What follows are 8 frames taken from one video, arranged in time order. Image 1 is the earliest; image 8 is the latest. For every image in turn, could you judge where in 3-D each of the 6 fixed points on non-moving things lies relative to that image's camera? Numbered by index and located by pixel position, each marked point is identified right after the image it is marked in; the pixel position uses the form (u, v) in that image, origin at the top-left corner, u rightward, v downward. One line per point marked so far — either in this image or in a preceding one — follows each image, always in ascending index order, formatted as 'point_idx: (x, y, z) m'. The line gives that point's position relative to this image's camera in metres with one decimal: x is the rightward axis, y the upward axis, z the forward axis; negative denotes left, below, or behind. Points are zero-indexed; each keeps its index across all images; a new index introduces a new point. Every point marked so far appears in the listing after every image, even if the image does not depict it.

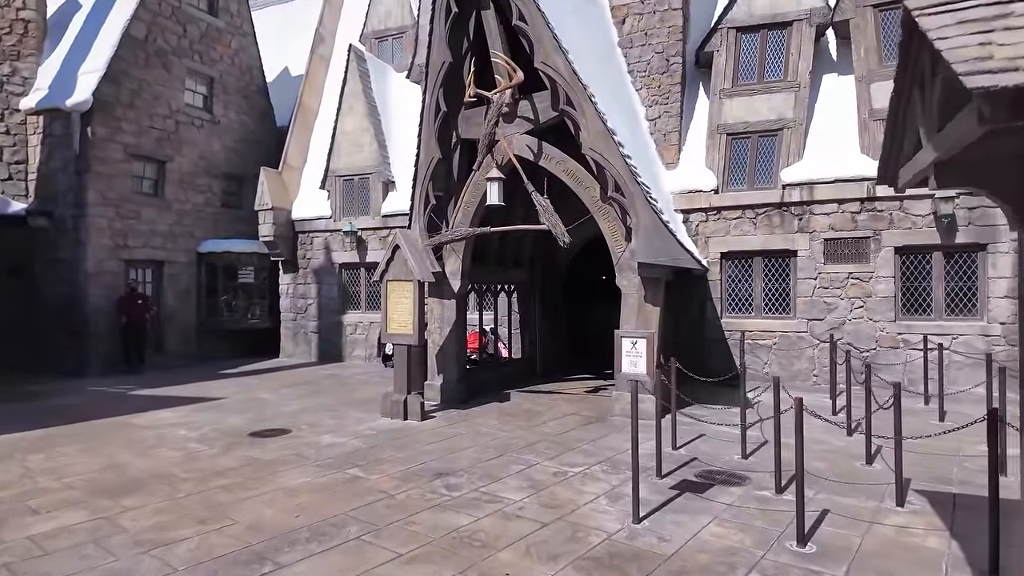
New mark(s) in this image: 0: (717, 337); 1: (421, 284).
0: (+4.4, -1.0, +12.7) m
1: (-1.5, +0.1, +9.6) m
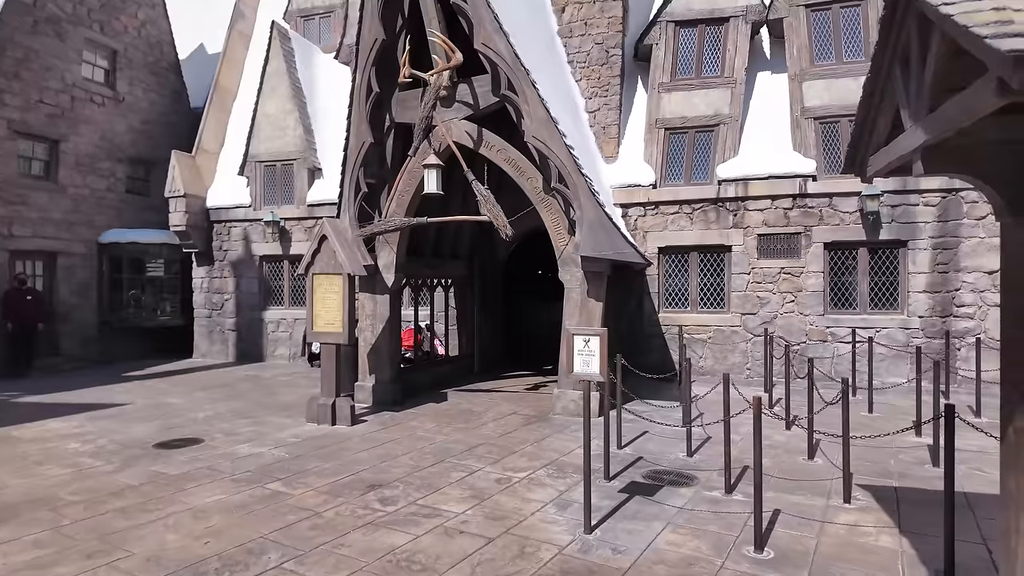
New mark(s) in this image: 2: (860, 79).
0: (+3.0, -0.9, +12.6) m
1: (-2.4, +0.2, +8.9) m
2: (+6.9, +4.1, +11.8) m
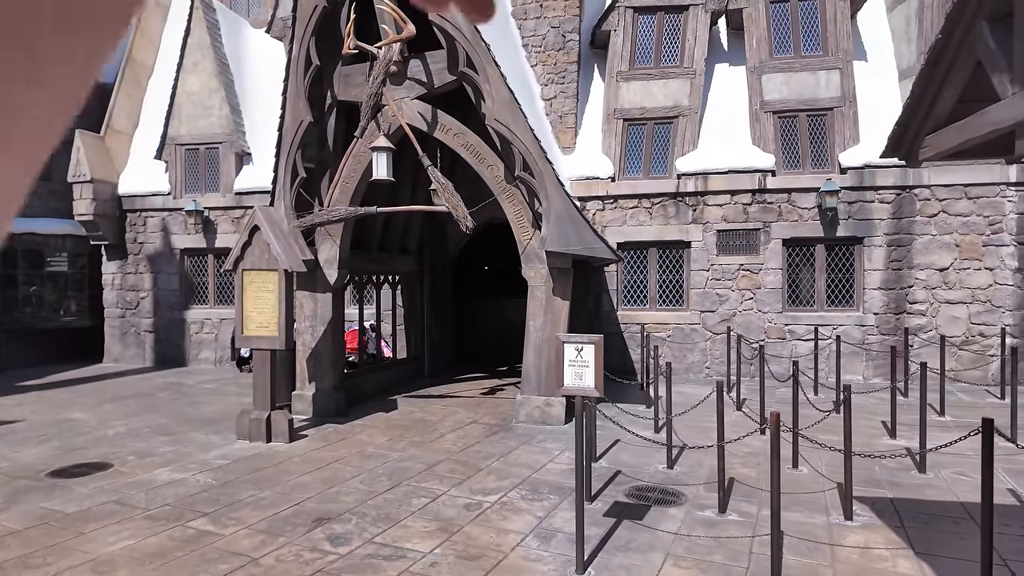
0: (+2.1, -0.9, +12.2) m
1: (-2.9, +0.2, +7.8) m
2: (+6.0, +4.2, +11.7) m
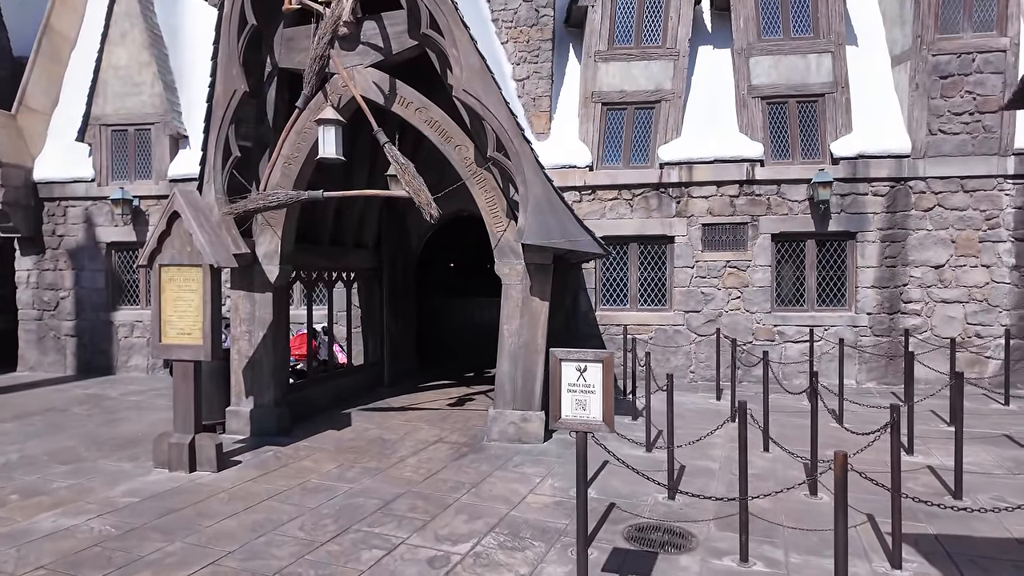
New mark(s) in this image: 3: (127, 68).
0: (+1.5, -0.8, +11.2) m
1: (-3.3, +0.2, +6.6) m
2: (+5.4, +4.2, +10.9) m
3: (-8.1, +4.6, +12.6) m
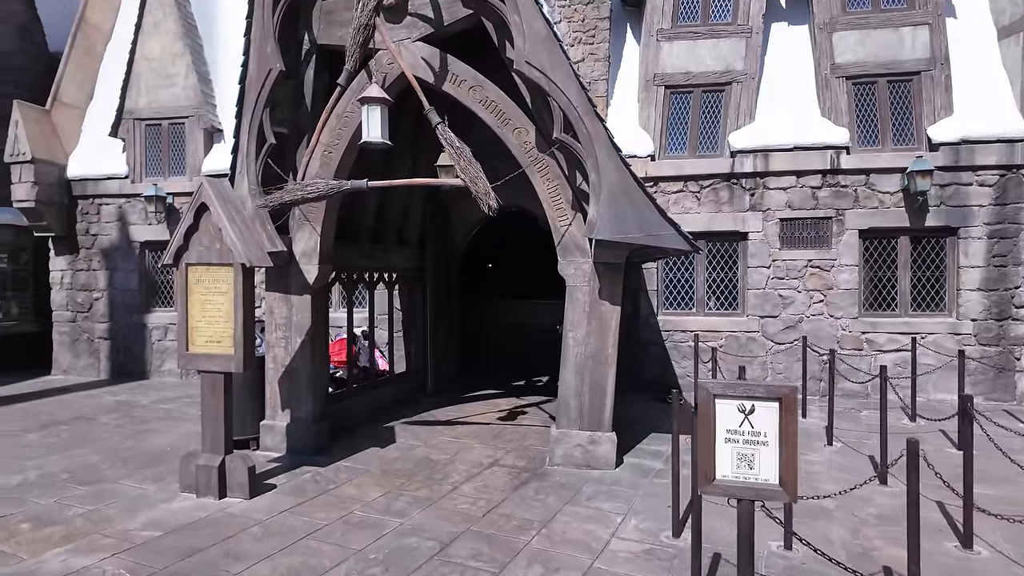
0: (+2.4, -0.9, +10.2) m
1: (-2.6, +0.2, +5.8) m
2: (+6.3, +4.2, +9.7) m
3: (-7.1, +4.6, +12.1) m
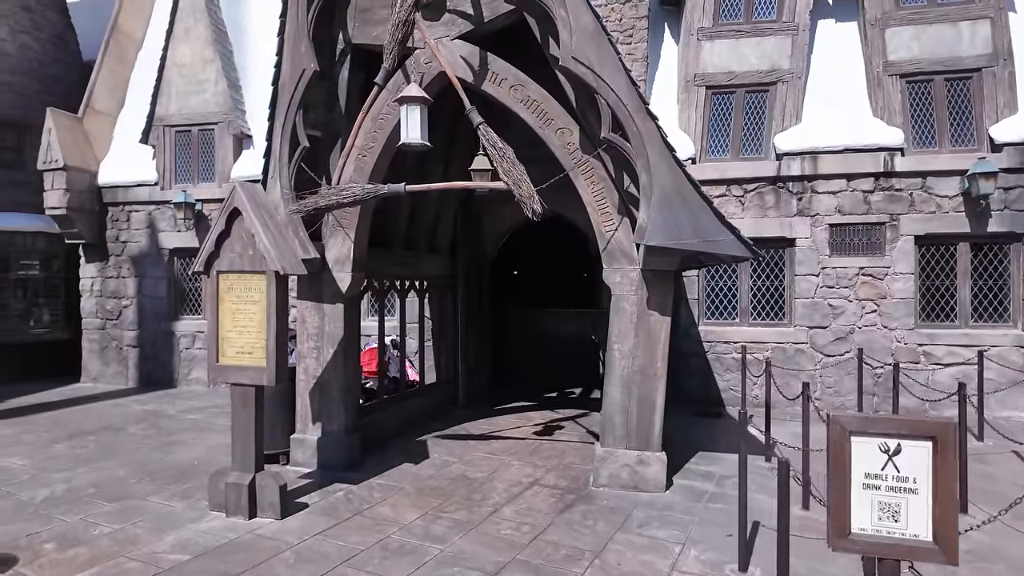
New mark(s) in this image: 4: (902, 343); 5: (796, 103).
0: (+3.0, -1.0, +9.7) m
1: (-2.1, +0.1, +5.5) m
2: (+6.9, +4.0, +9.2) m
3: (-6.5, +4.5, +12.0) m
4: (+6.0, -0.8, +9.2) m
5: (+4.6, +3.0, +9.6) m
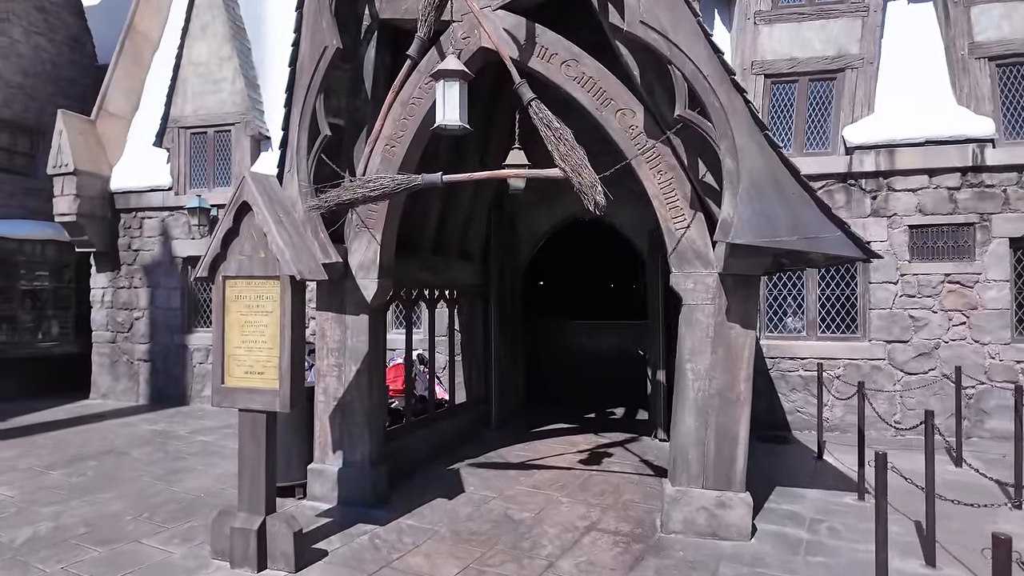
0: (+3.6, -1.2, +8.7) m
1: (-1.7, 0.0, +4.7) m
2: (+7.4, +3.9, +8.1) m
3: (-5.8, +4.3, +11.4) m
4: (+6.6, -1.0, +8.0) m
5: (+5.1, +2.8, +8.6) m
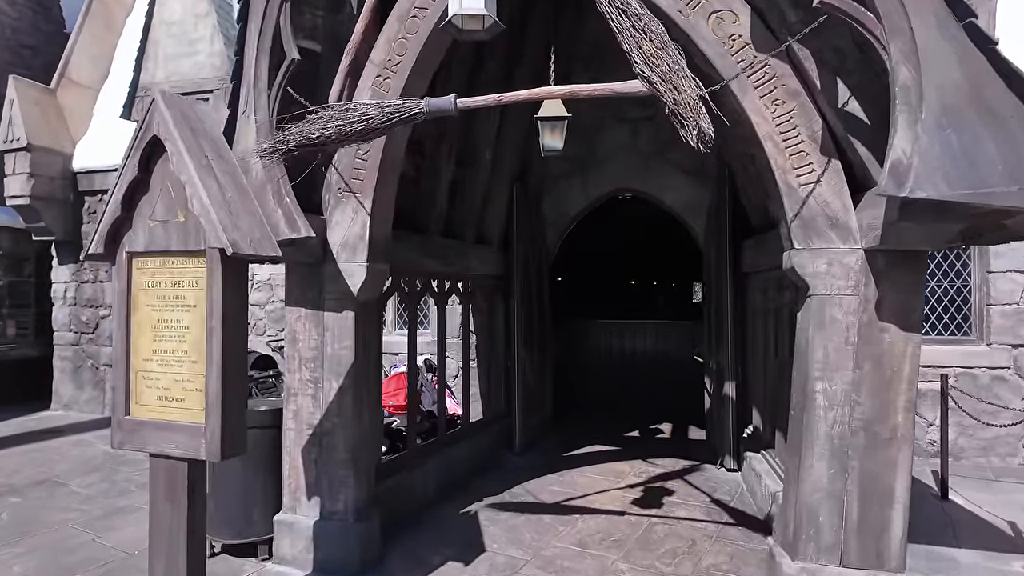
0: (+3.9, -1.1, +7.0) m
1: (-1.4, +0.1, +3.1) m
2: (+7.8, +4.0, +6.4) m
3: (-5.4, +4.4, +9.9) m
4: (+6.9, -0.9, +6.3) m
5: (+5.5, +3.0, +6.8) m
